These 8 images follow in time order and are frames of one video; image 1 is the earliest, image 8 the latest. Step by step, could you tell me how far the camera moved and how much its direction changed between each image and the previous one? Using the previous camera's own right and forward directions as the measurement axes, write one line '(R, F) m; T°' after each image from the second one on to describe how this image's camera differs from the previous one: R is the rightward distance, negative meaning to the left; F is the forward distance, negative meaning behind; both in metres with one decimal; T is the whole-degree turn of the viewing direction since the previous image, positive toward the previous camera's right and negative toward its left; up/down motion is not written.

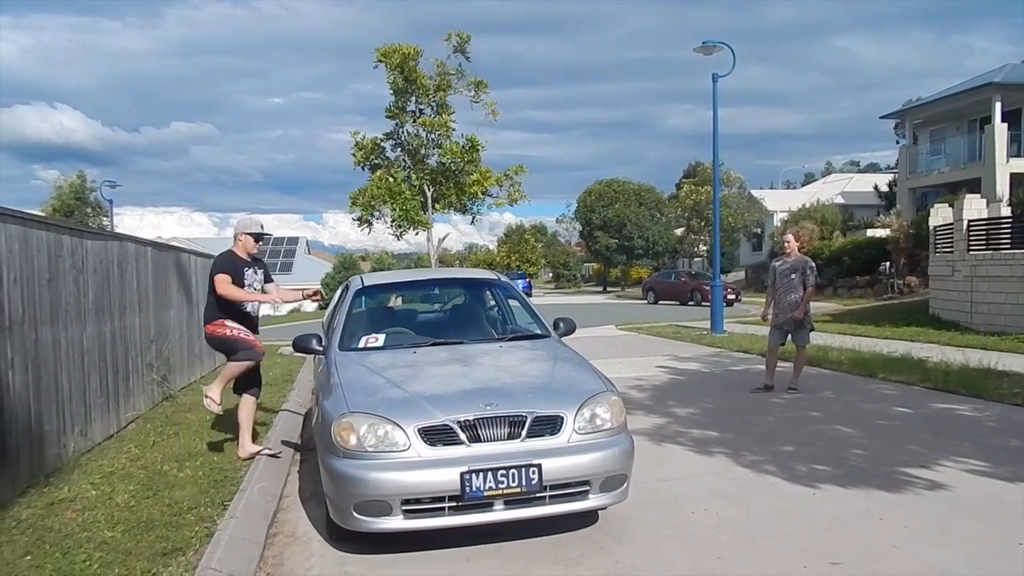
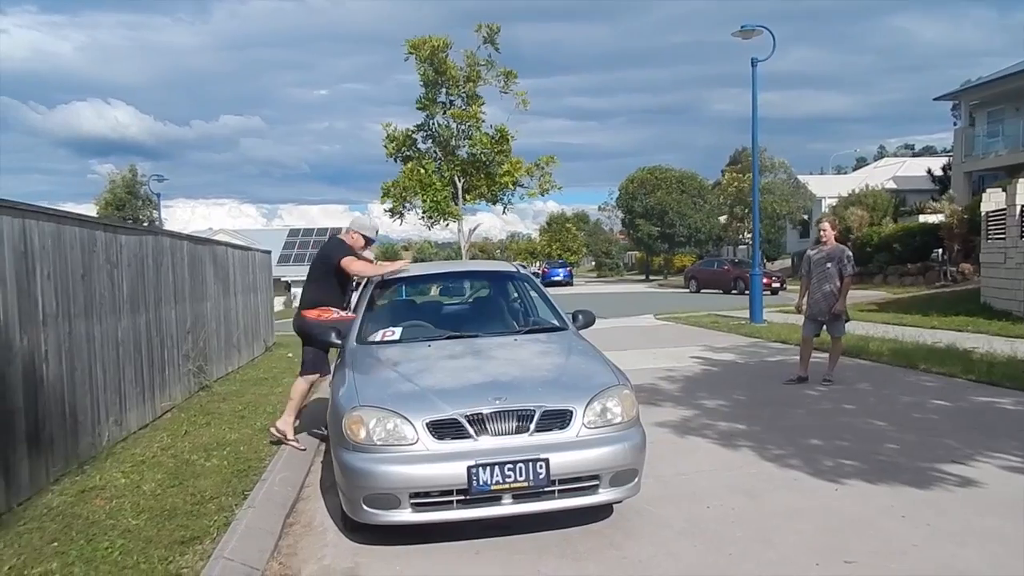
(+0.2, 0.0) m; -3°
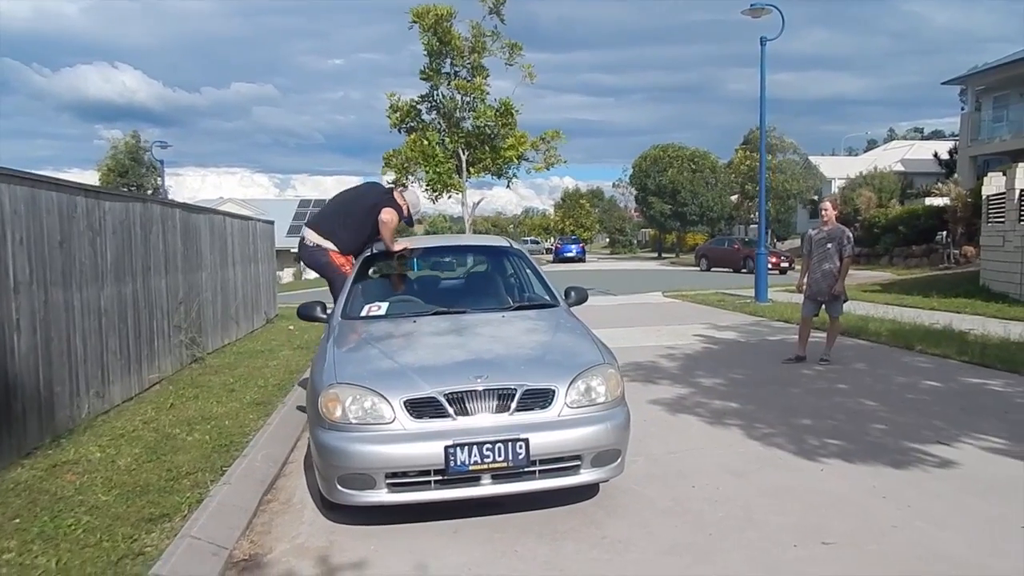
(+0.1, +0.1) m; 0°
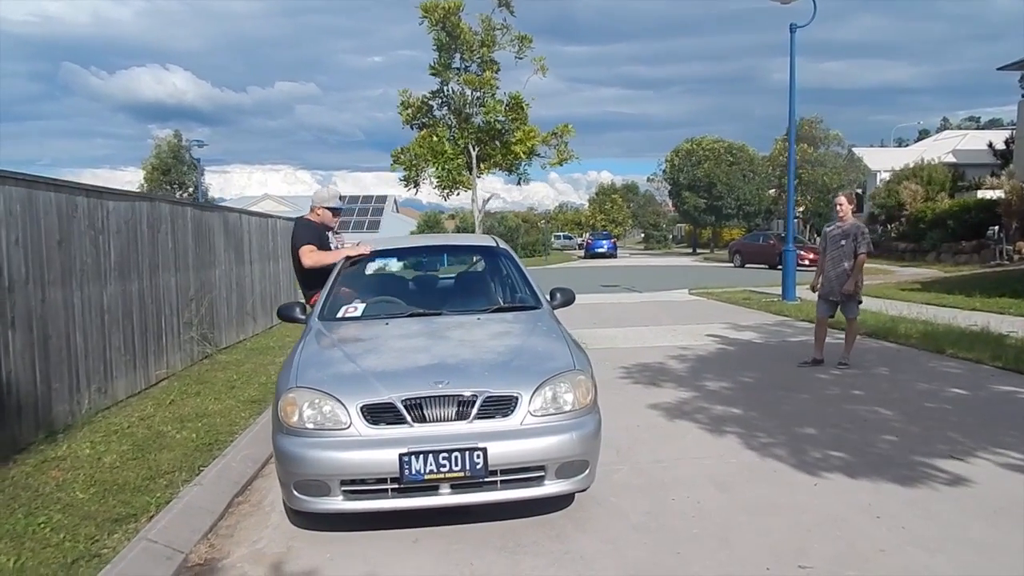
(+0.4, +0.1) m; -3°
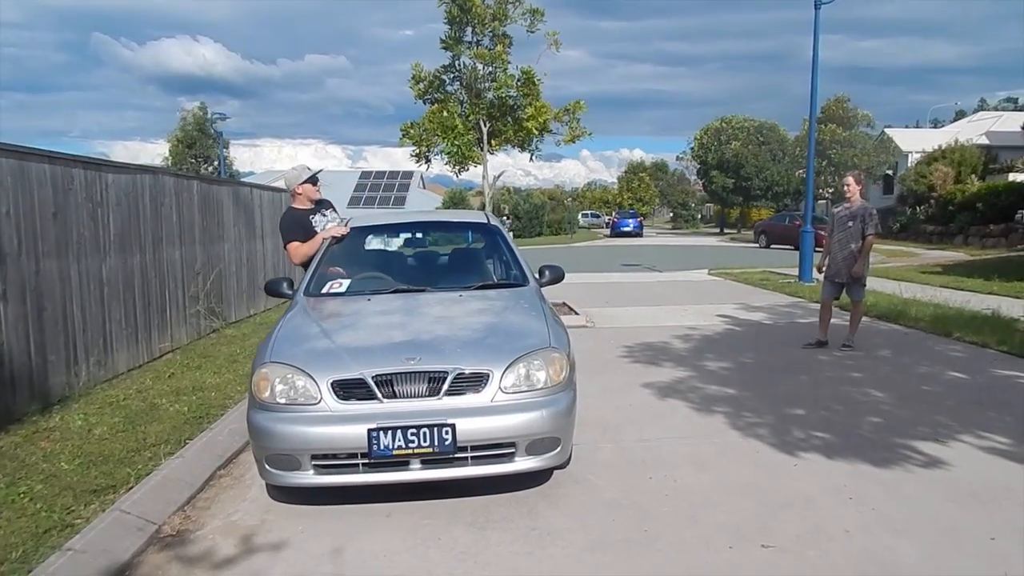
(+0.3, 0.0) m; -1°
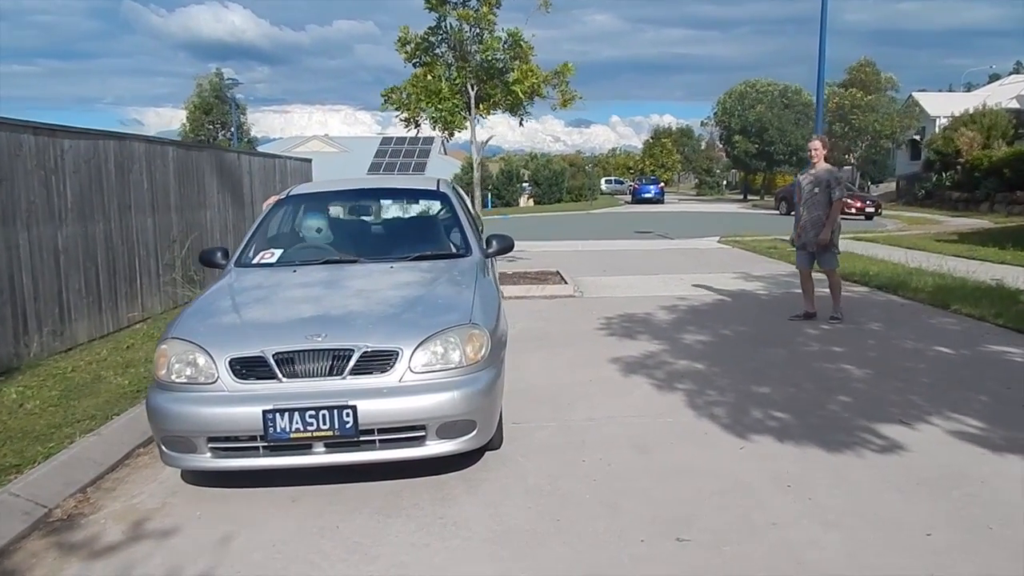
(+0.5, +0.3) m; -1°
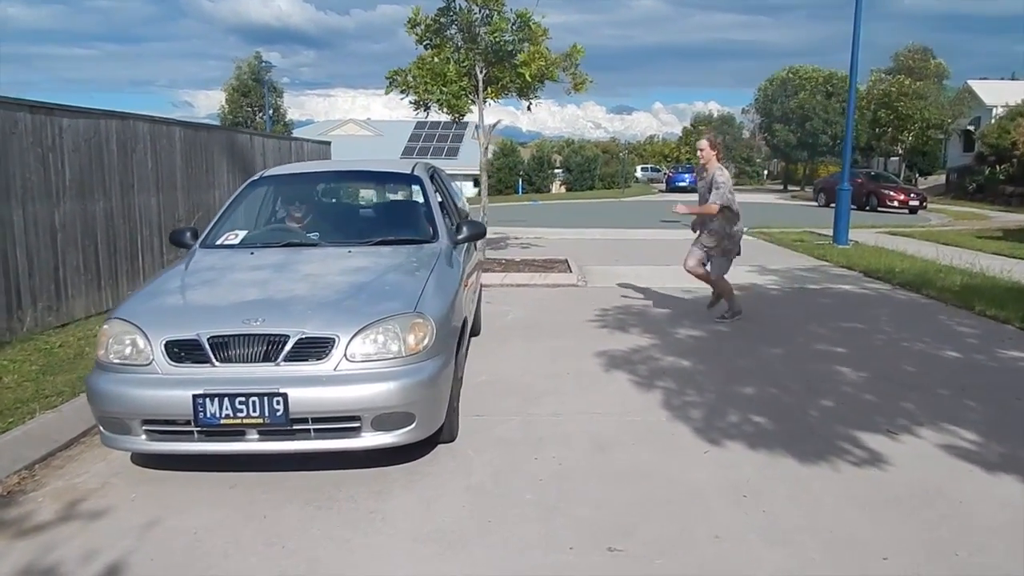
(+0.4, +0.1) m; -2°
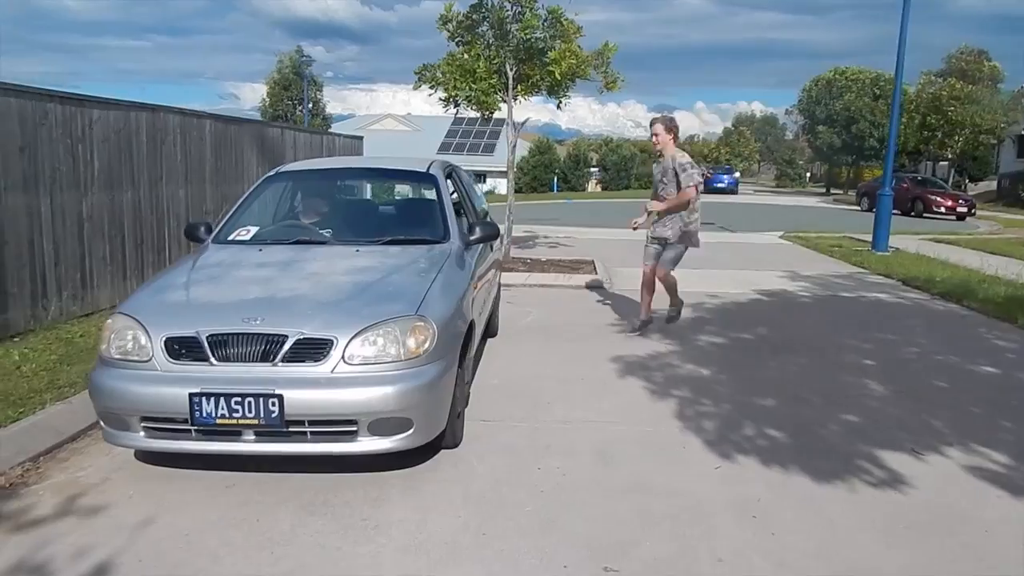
(+0.1, +0.1) m; -3°
